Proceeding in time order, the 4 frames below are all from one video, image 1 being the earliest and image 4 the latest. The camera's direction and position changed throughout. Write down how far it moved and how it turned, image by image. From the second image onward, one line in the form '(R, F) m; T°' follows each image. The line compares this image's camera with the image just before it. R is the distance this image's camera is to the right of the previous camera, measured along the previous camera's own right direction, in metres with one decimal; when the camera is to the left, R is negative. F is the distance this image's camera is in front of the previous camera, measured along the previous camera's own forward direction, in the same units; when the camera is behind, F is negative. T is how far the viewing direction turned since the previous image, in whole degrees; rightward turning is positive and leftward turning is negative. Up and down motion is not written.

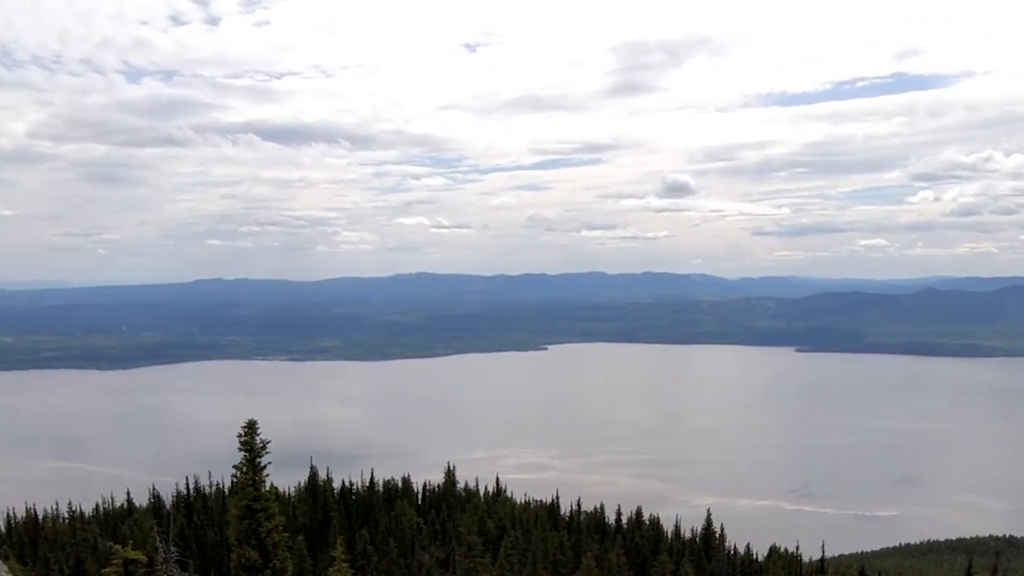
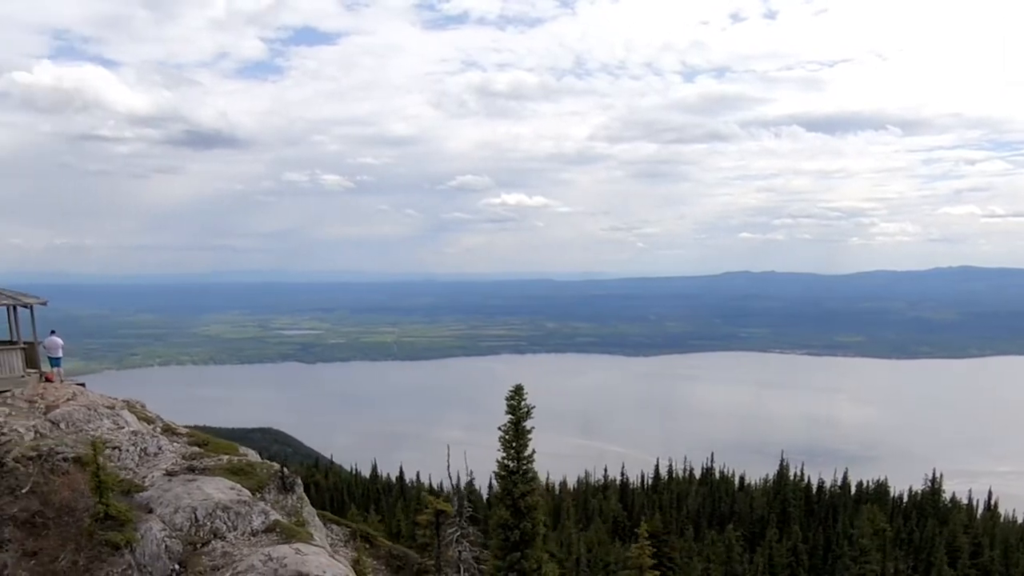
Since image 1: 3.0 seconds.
(+7.3, +2.1) m; -28°
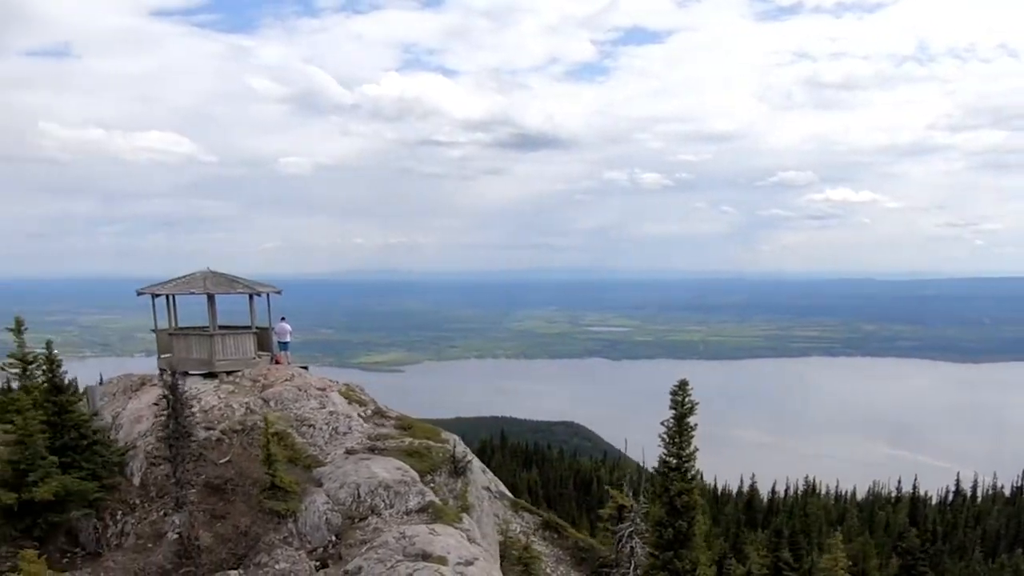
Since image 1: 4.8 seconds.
(+4.3, +0.7) m; -17°
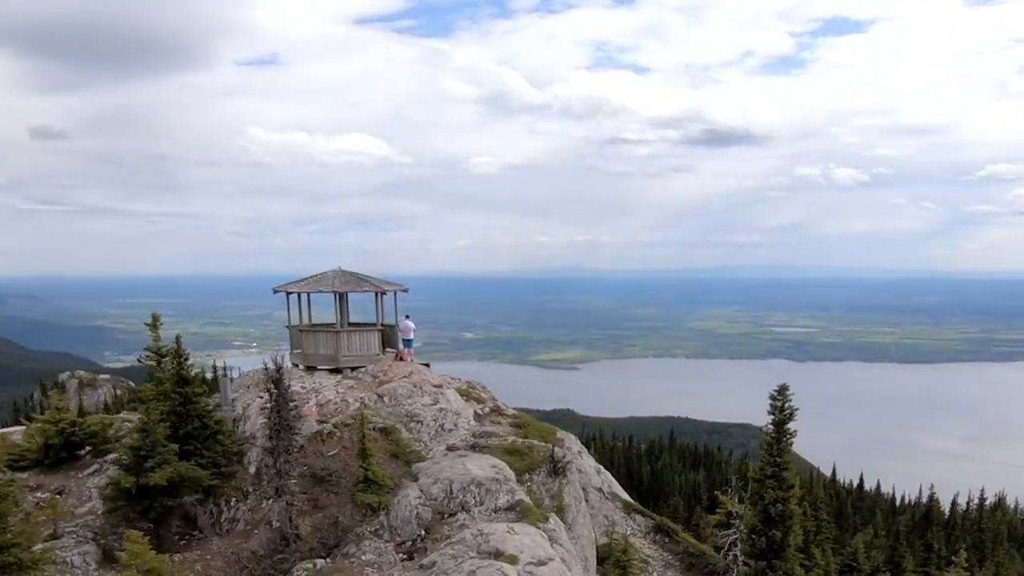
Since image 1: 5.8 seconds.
(+2.6, +0.3) m; -10°
